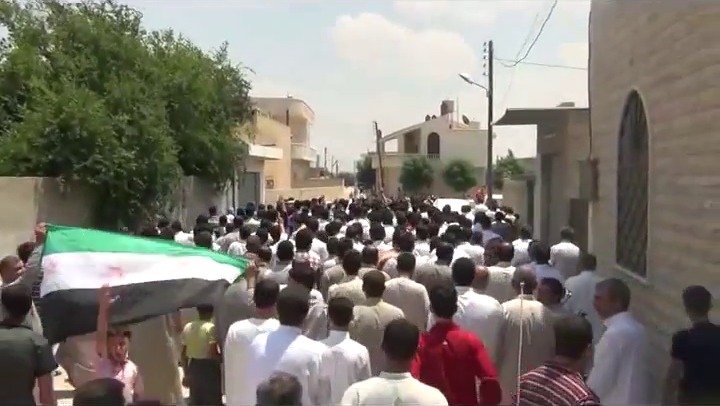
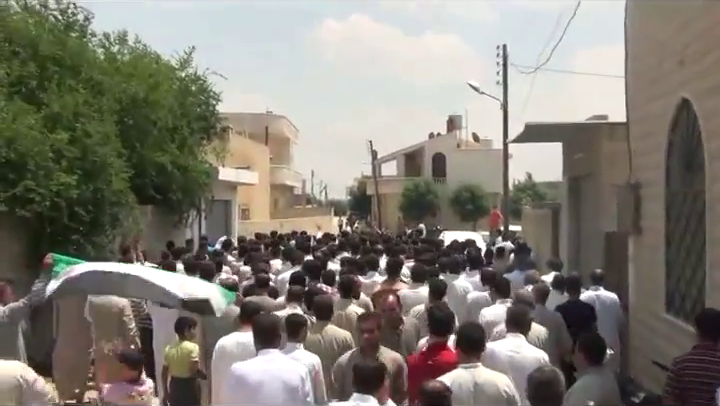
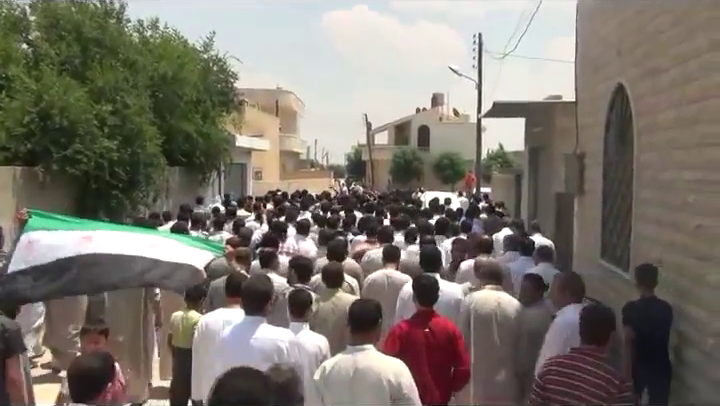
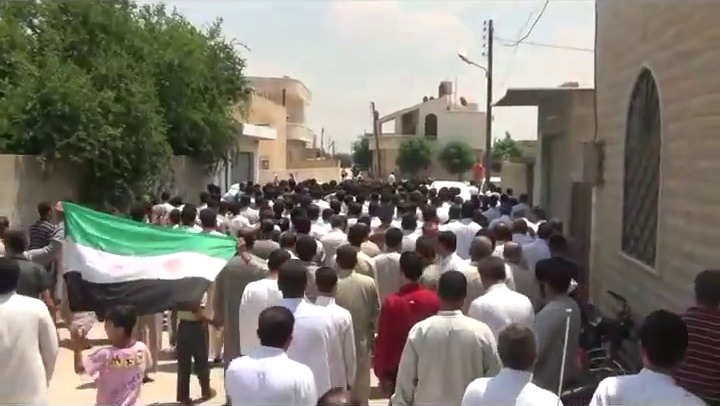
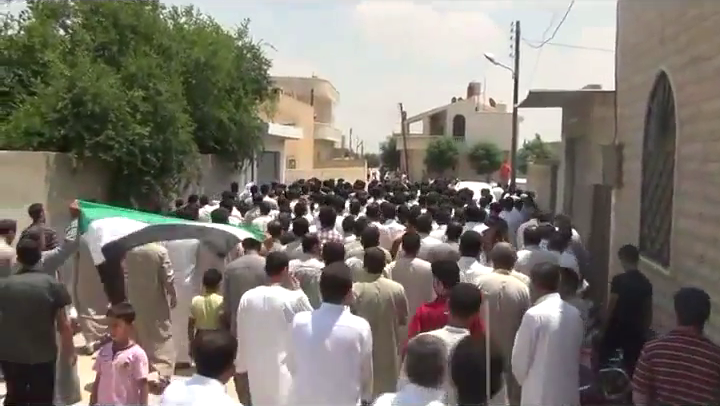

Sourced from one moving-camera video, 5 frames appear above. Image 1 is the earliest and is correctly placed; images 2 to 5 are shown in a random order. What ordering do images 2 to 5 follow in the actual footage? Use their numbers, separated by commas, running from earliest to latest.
3, 5, 4, 2
